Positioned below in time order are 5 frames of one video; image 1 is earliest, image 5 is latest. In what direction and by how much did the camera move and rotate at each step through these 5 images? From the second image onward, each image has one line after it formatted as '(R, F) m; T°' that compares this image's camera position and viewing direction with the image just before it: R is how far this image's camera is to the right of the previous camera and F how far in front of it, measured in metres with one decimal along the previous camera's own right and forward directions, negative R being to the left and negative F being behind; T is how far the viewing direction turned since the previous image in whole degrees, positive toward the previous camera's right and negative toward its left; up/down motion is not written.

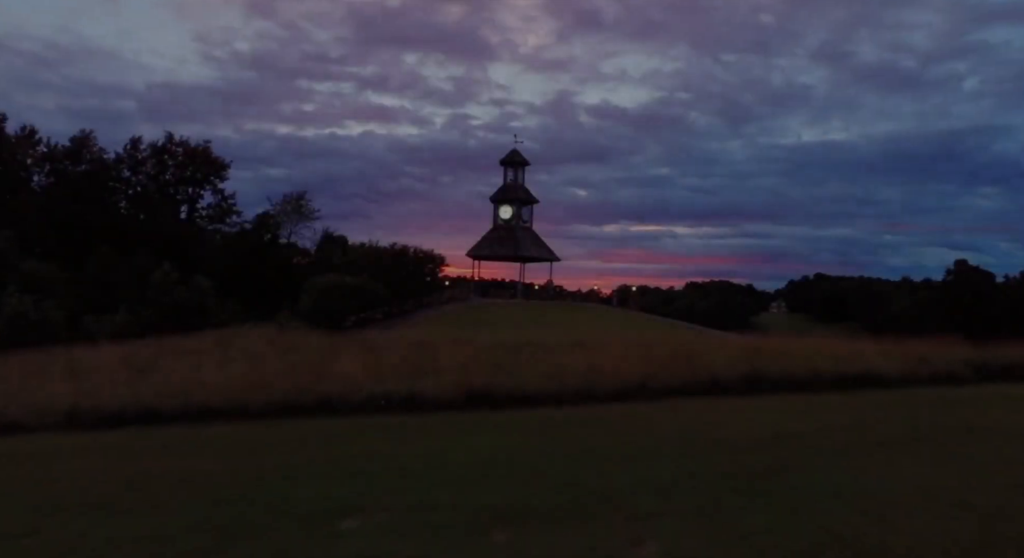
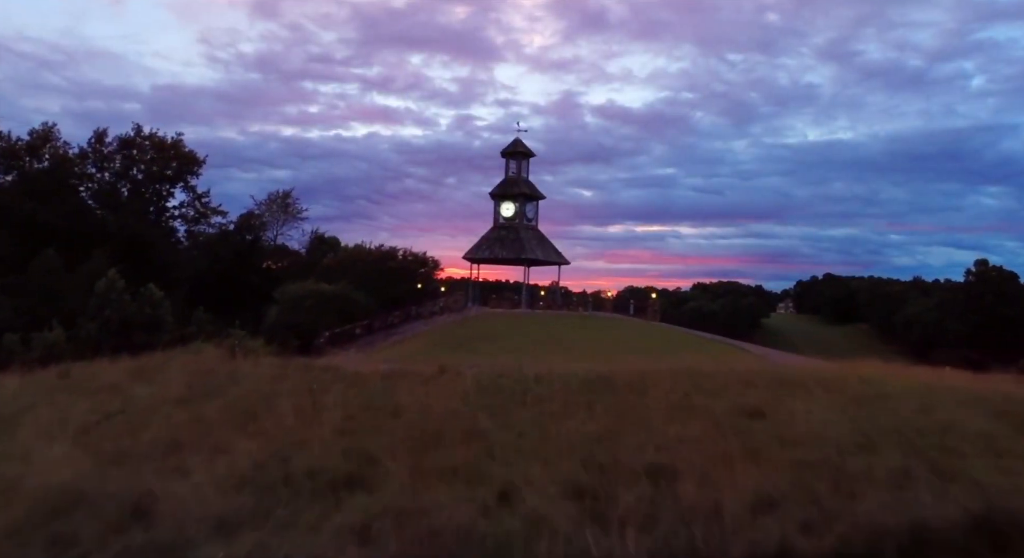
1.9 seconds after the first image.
(+0.1, +5.3) m; 0°
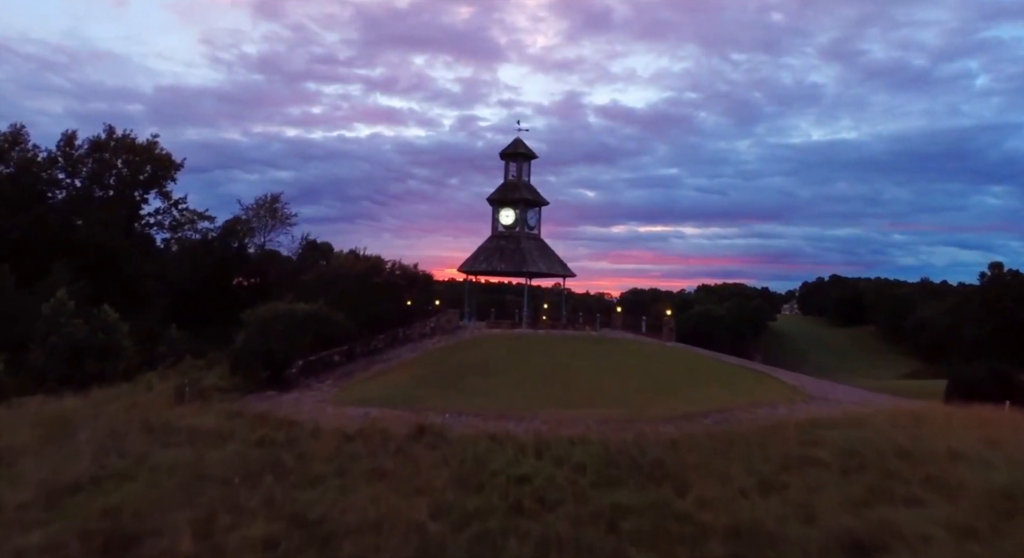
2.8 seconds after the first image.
(+0.2, +3.6) m; 0°
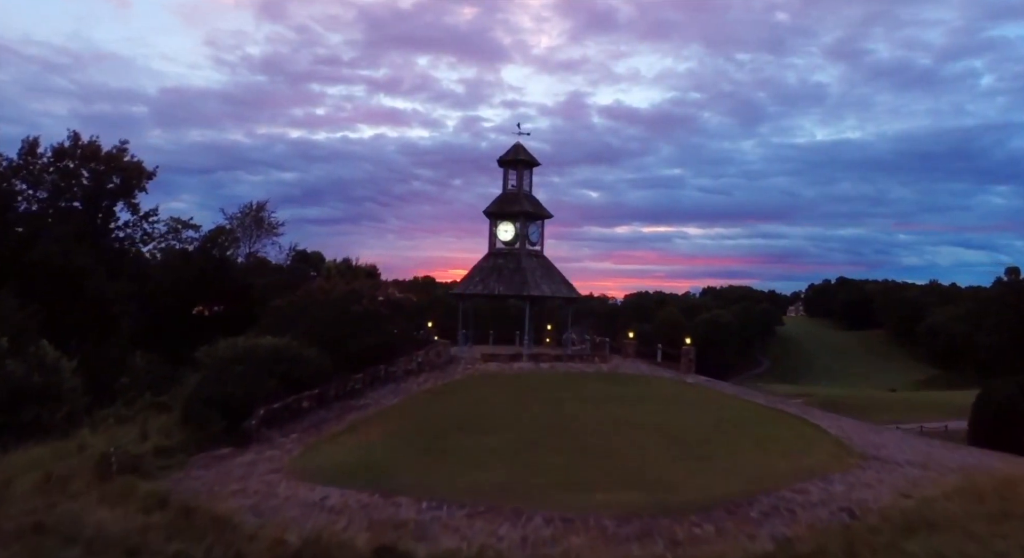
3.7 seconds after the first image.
(+0.2, +3.8) m; 0°
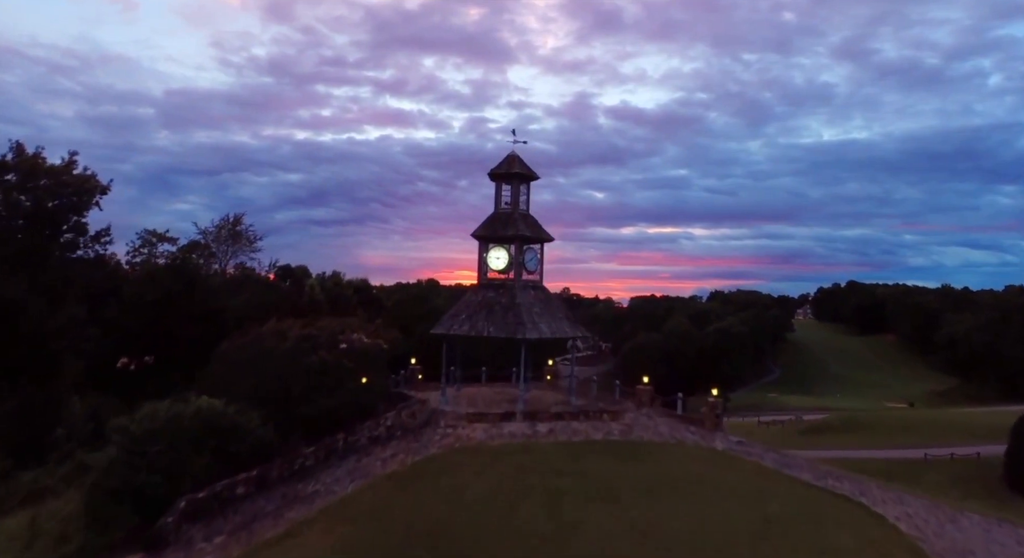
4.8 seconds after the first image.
(+0.5, +4.7) m; 0°
